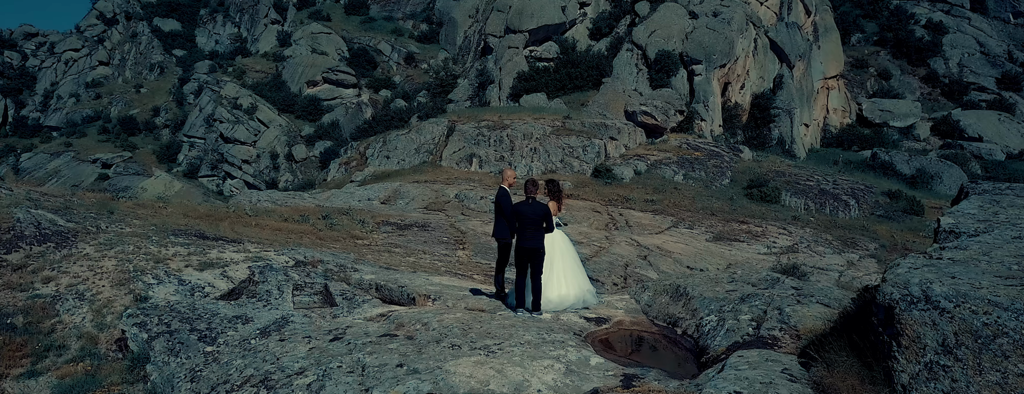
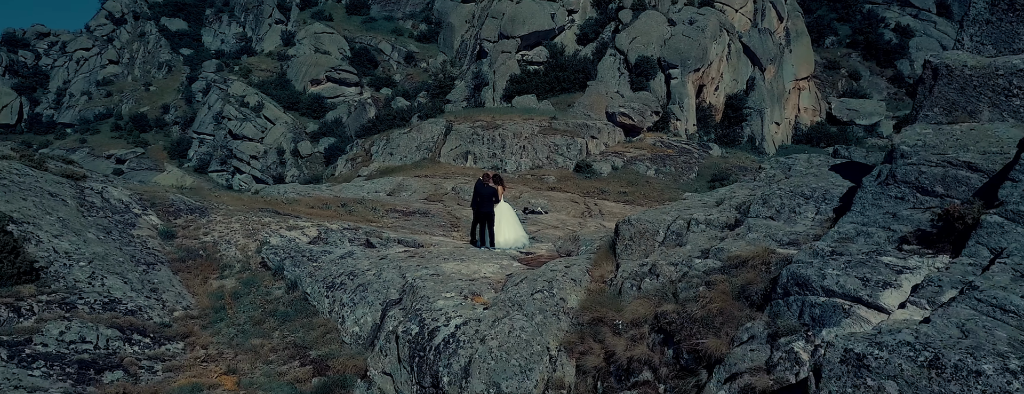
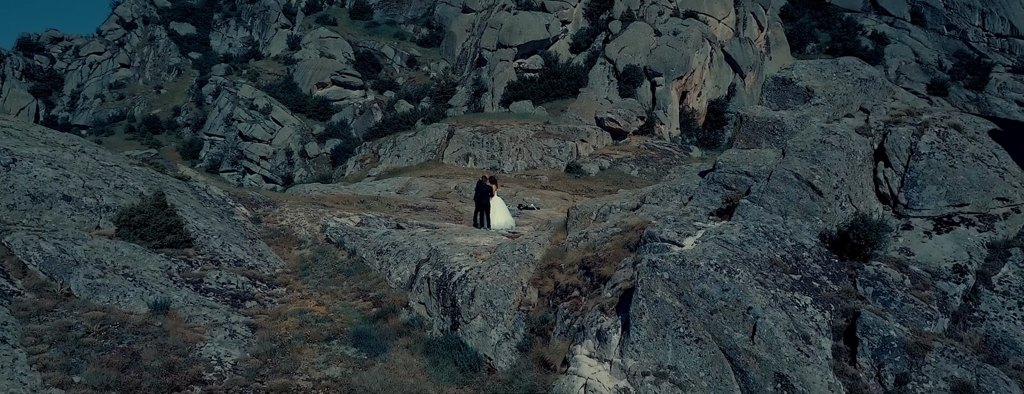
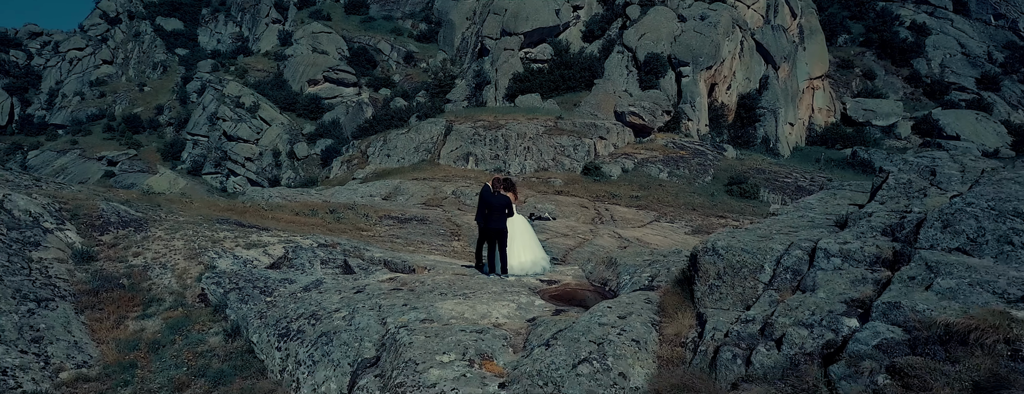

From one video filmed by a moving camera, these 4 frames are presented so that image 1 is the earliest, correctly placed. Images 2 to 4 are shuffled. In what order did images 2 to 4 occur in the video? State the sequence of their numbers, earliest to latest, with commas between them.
4, 2, 3
